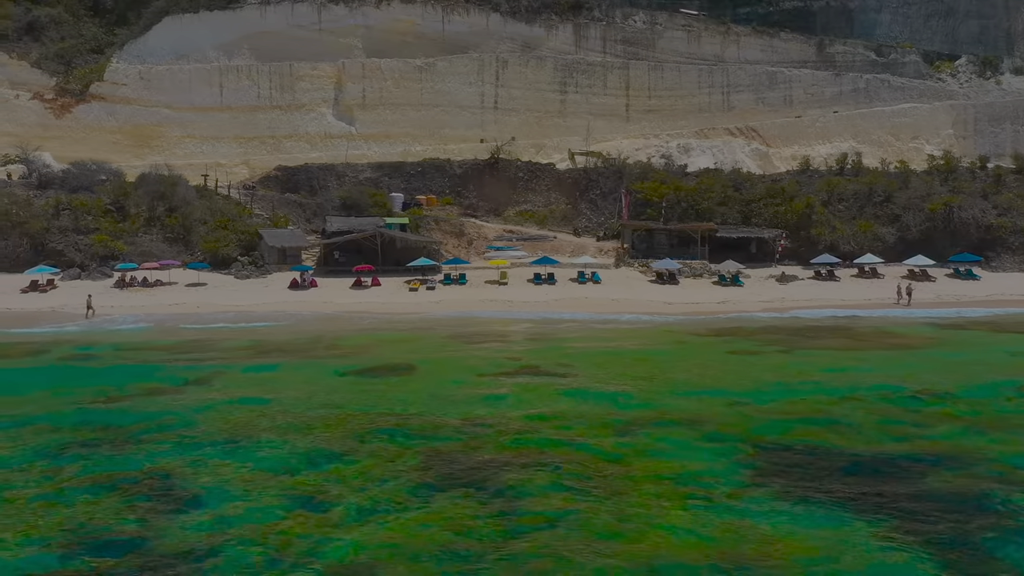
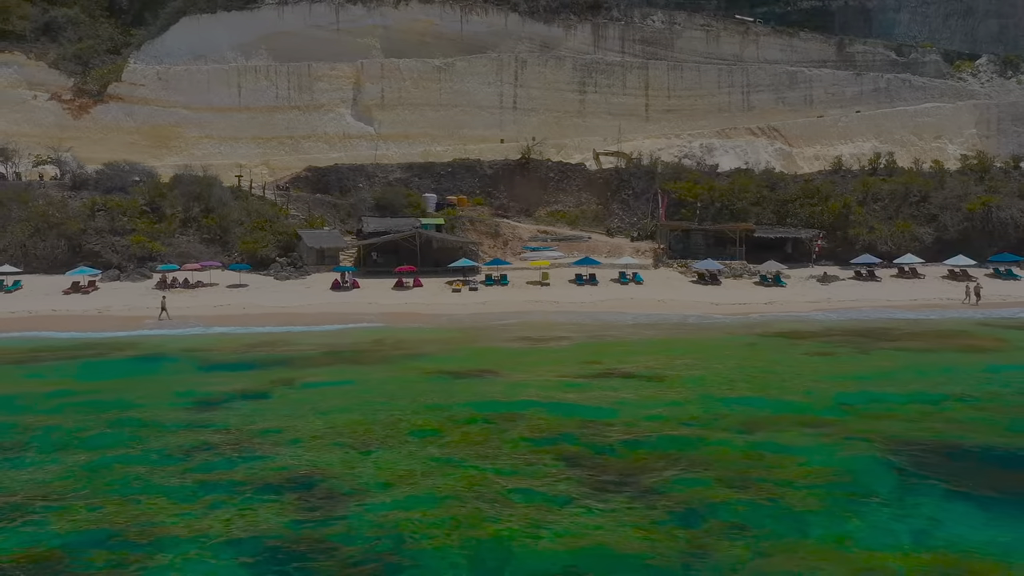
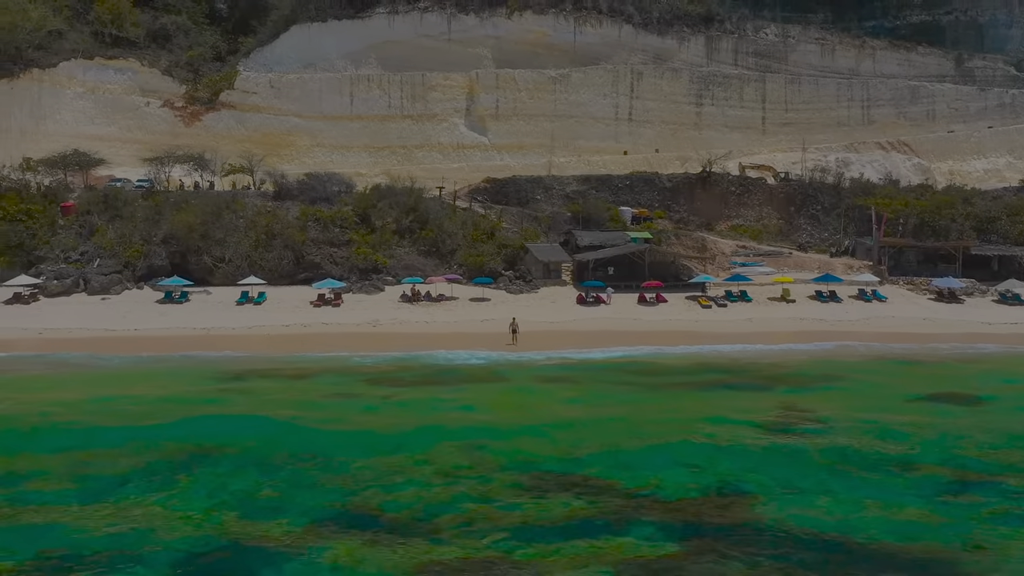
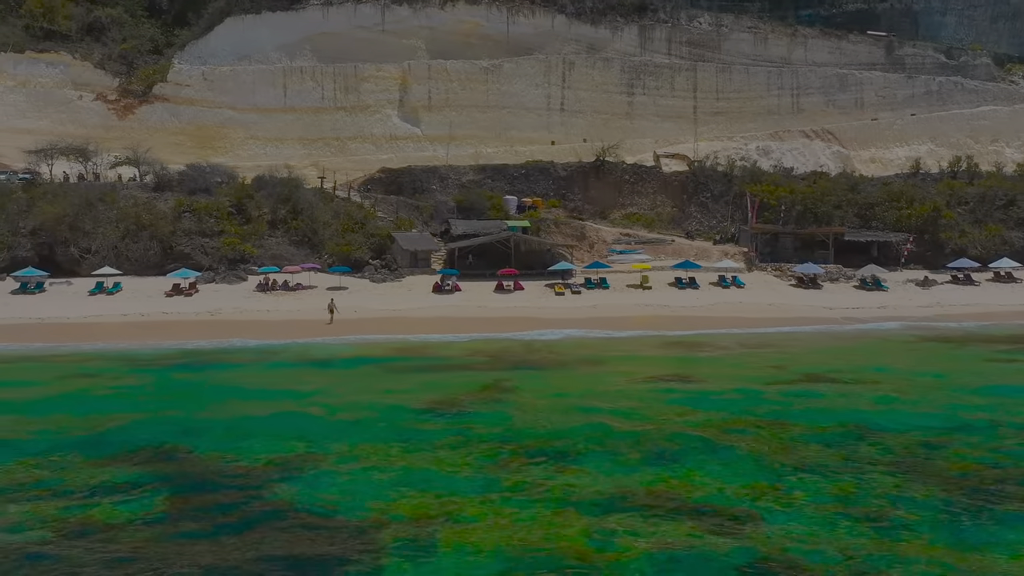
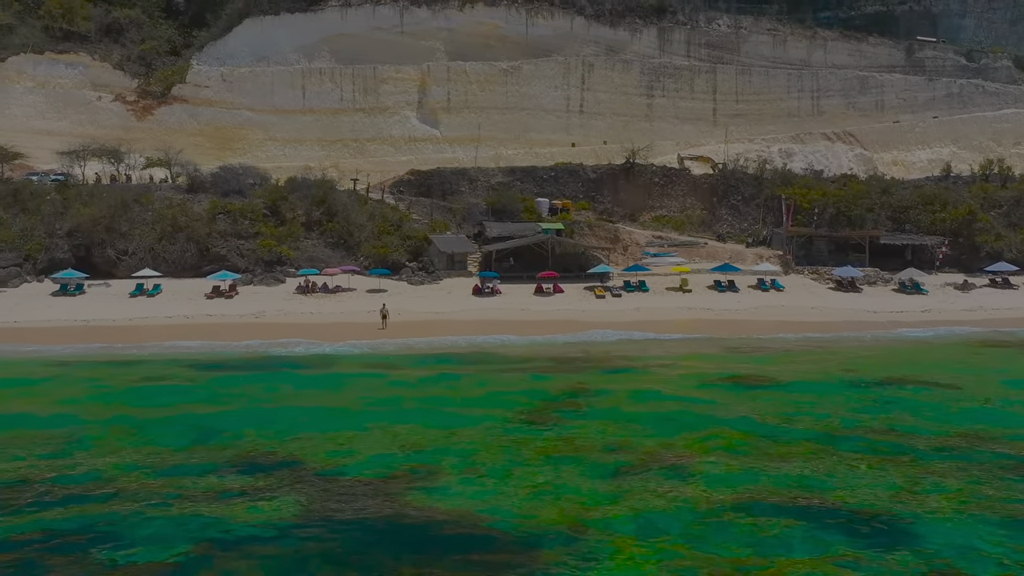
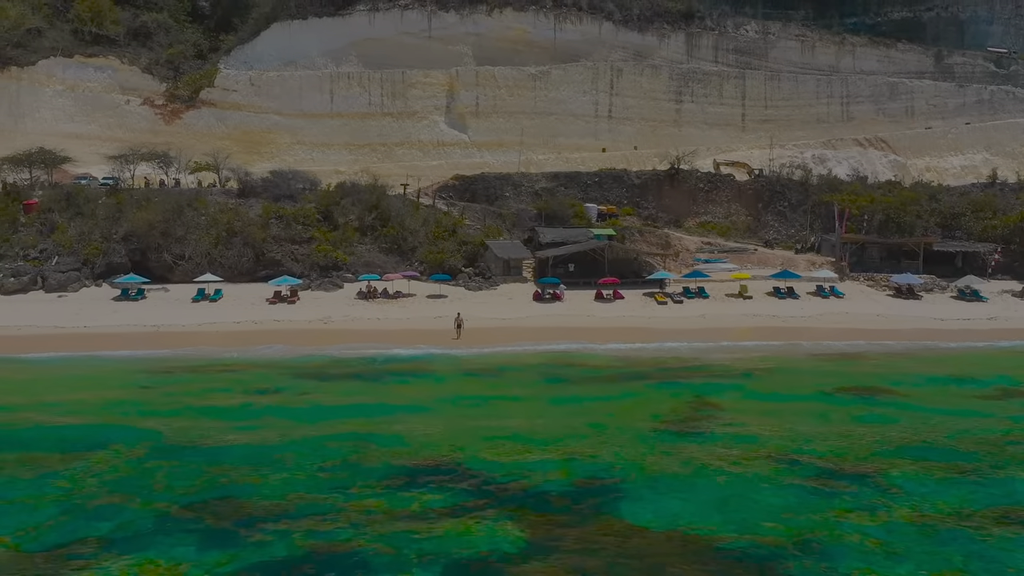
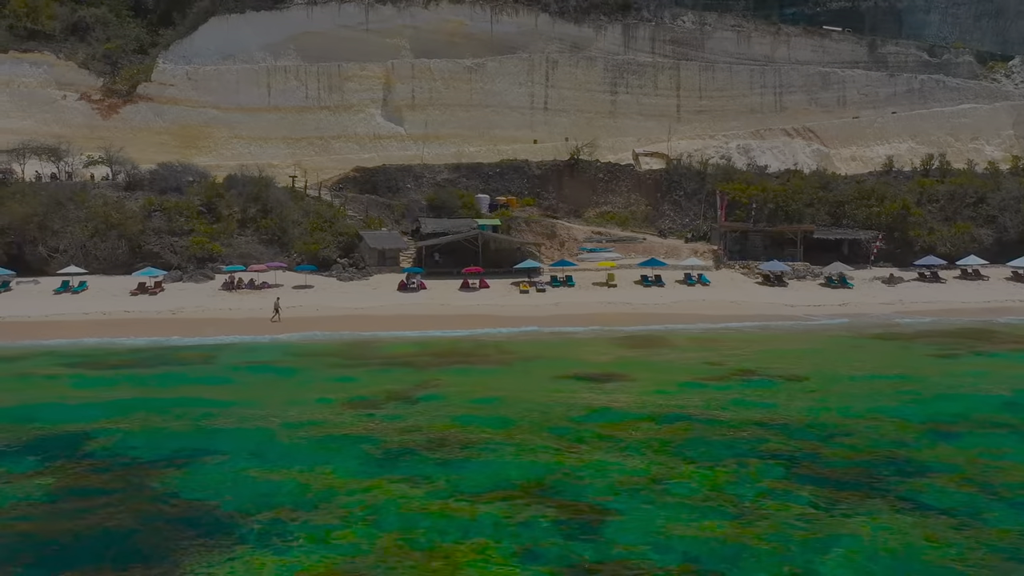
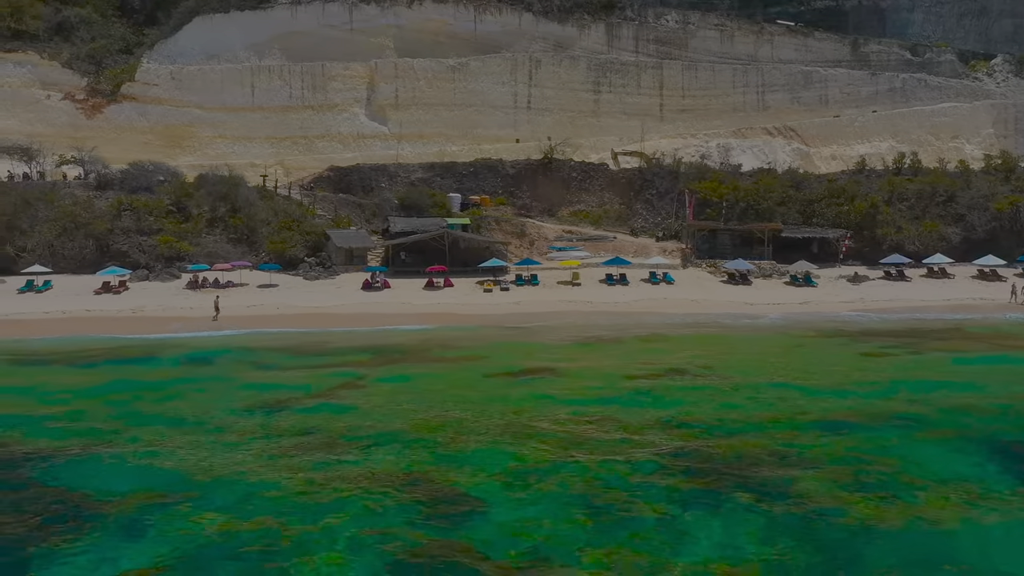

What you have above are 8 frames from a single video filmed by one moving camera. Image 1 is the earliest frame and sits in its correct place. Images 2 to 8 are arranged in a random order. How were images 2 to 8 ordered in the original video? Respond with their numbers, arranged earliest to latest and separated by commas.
2, 8, 7, 4, 5, 6, 3
